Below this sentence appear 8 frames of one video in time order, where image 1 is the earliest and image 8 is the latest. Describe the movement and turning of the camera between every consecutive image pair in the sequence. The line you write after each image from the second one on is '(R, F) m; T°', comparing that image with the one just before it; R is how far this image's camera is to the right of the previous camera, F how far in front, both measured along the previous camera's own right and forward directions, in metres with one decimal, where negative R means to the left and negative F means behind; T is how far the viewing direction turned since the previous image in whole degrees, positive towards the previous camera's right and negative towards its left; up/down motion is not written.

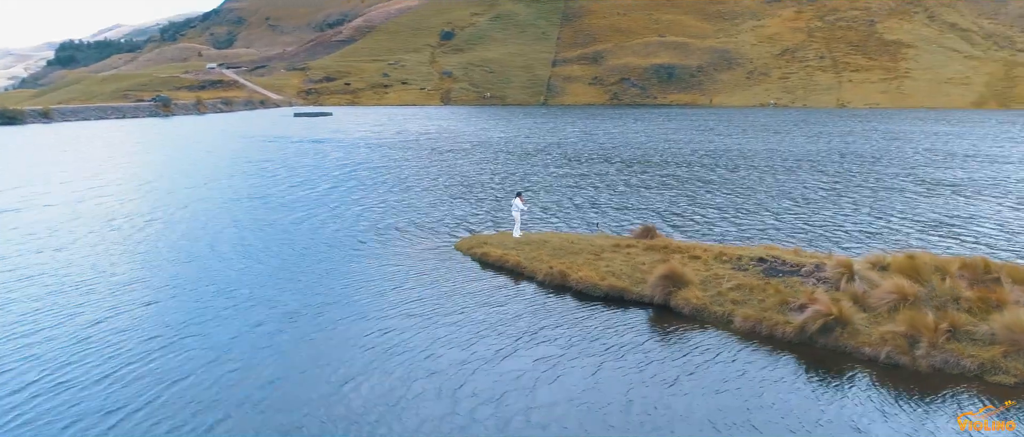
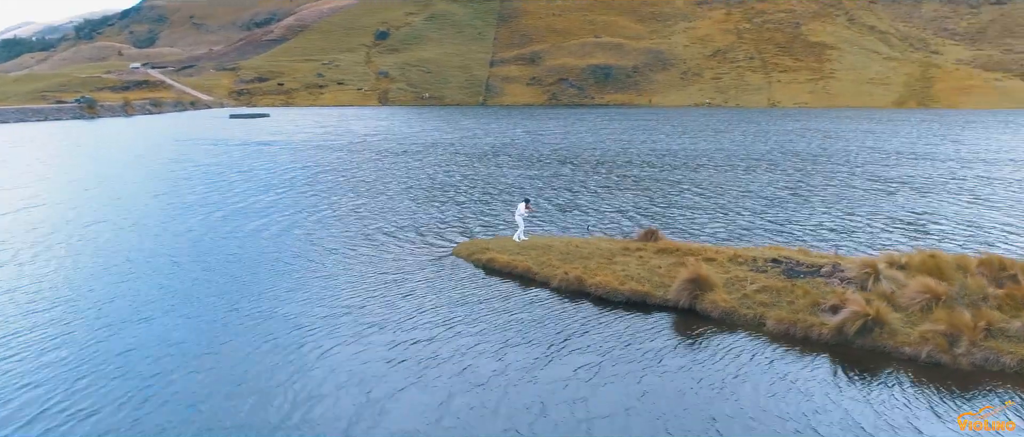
(-2.6, +0.7) m; +5°
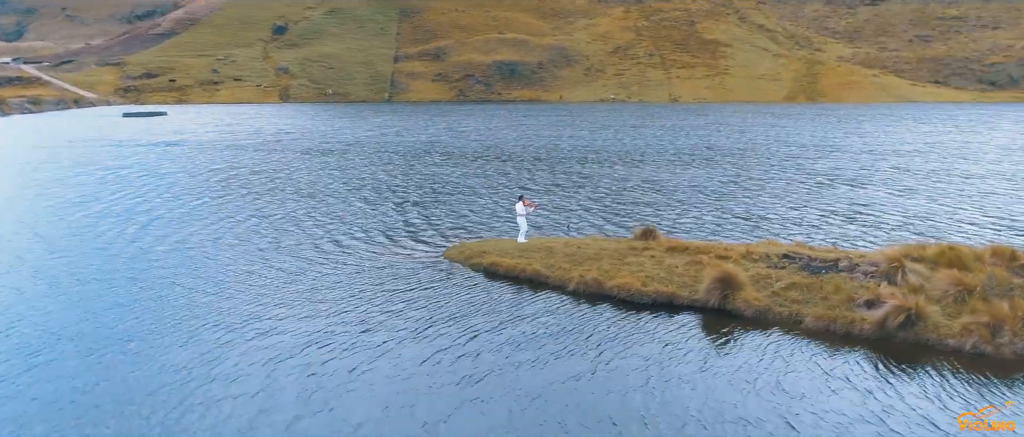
(-3.6, +1.3) m; +8°
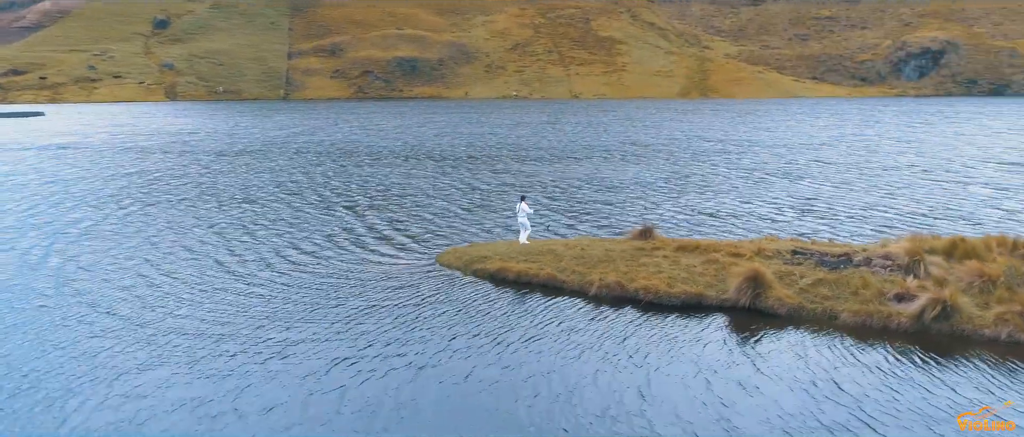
(-3.8, +1.3) m; +8°
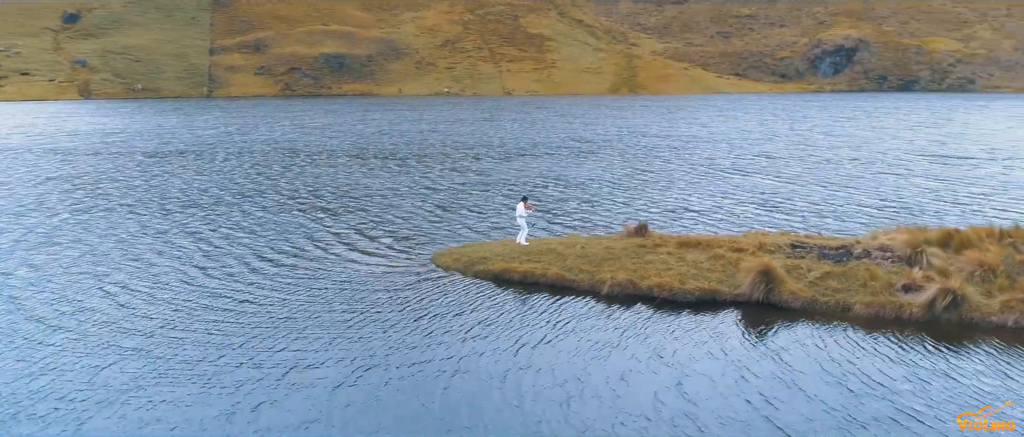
(-2.5, +0.6) m; +6°
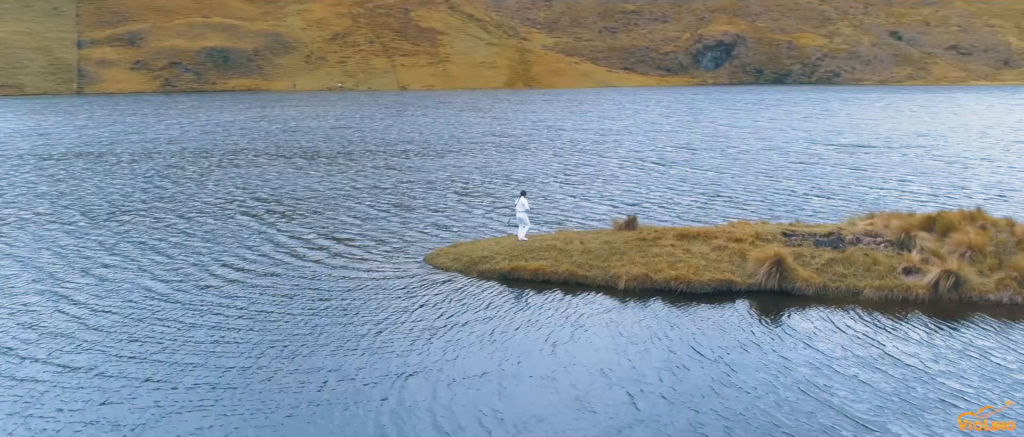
(-3.8, +0.8) m; +8°
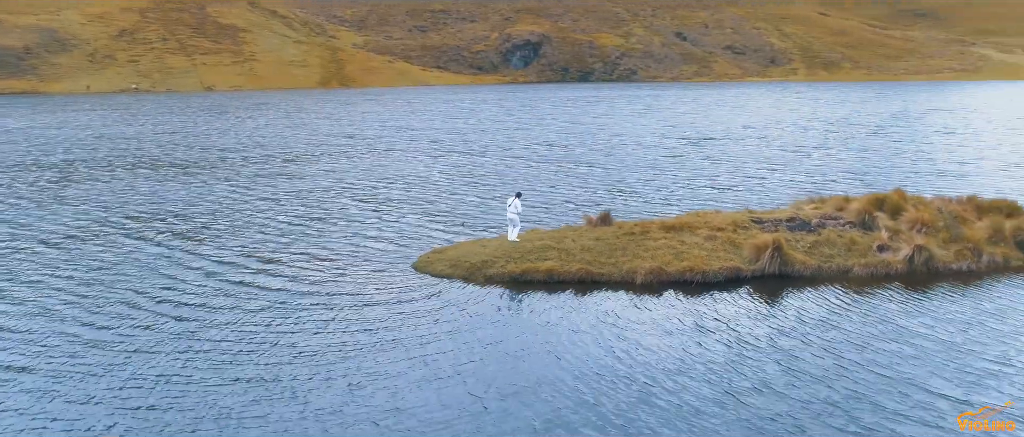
(-6.2, +1.5) m; +15°
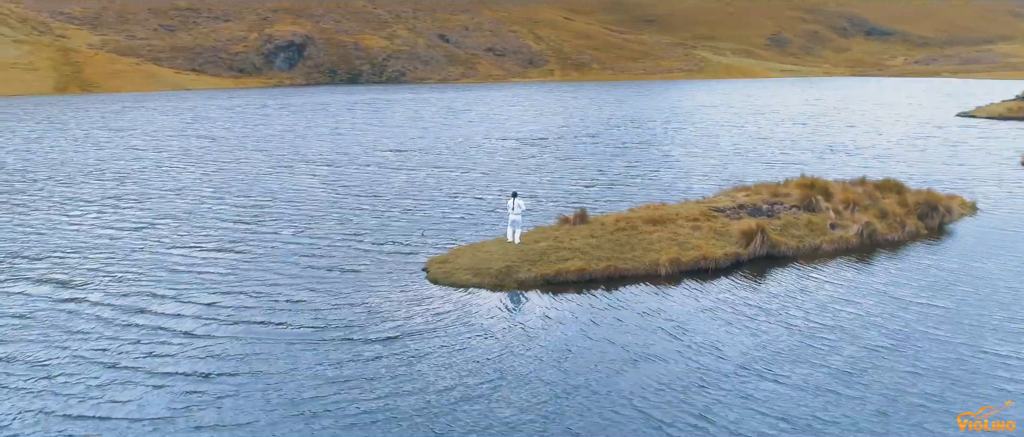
(-8.1, +1.7) m; +18°
